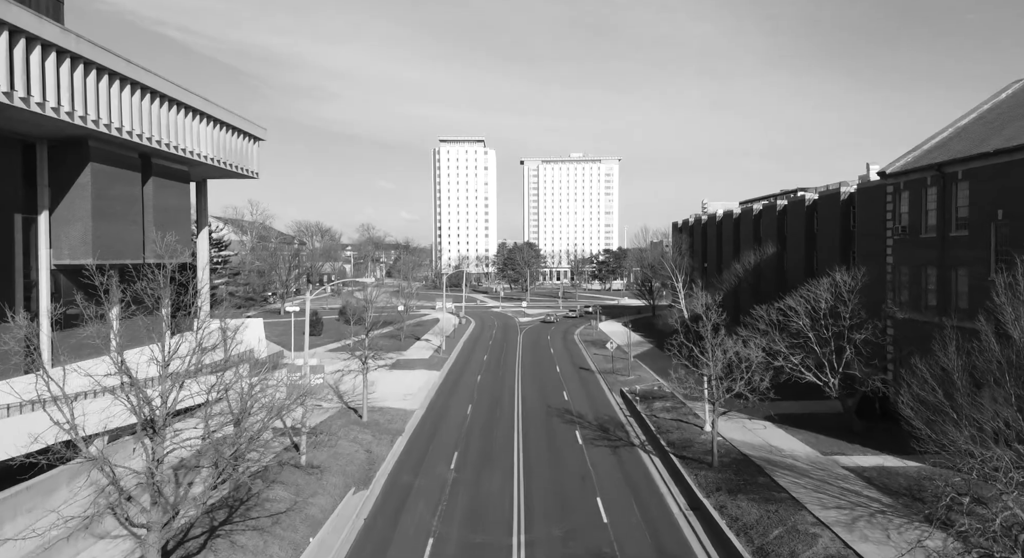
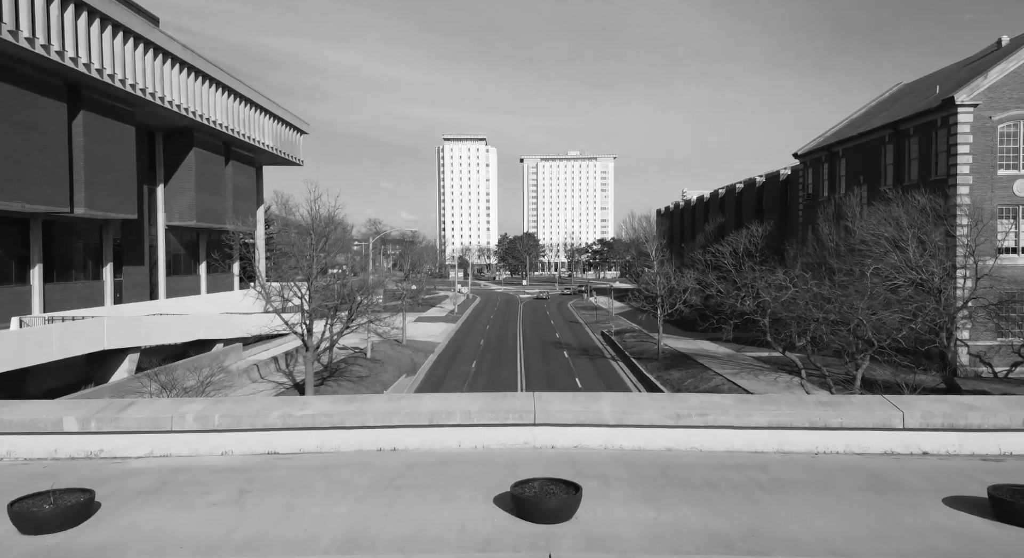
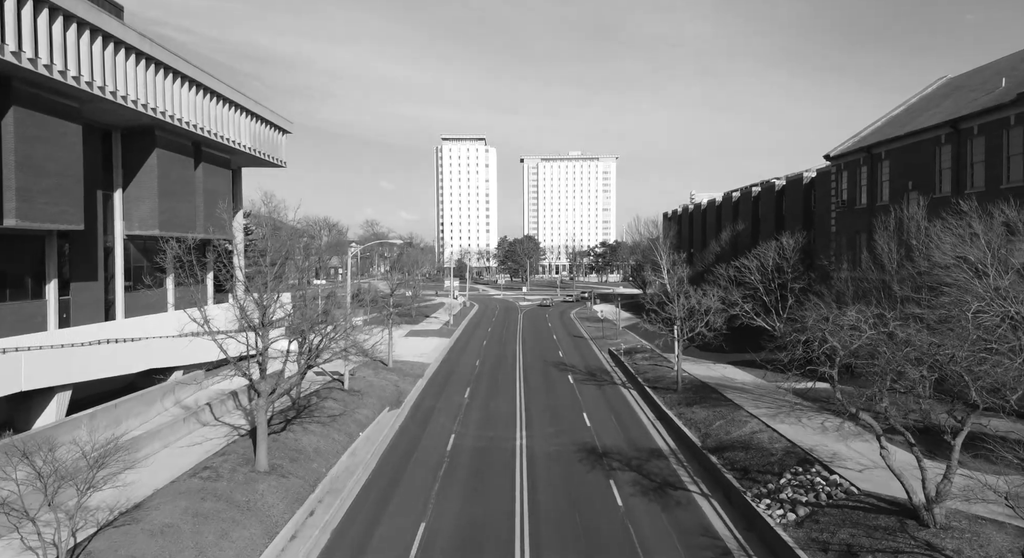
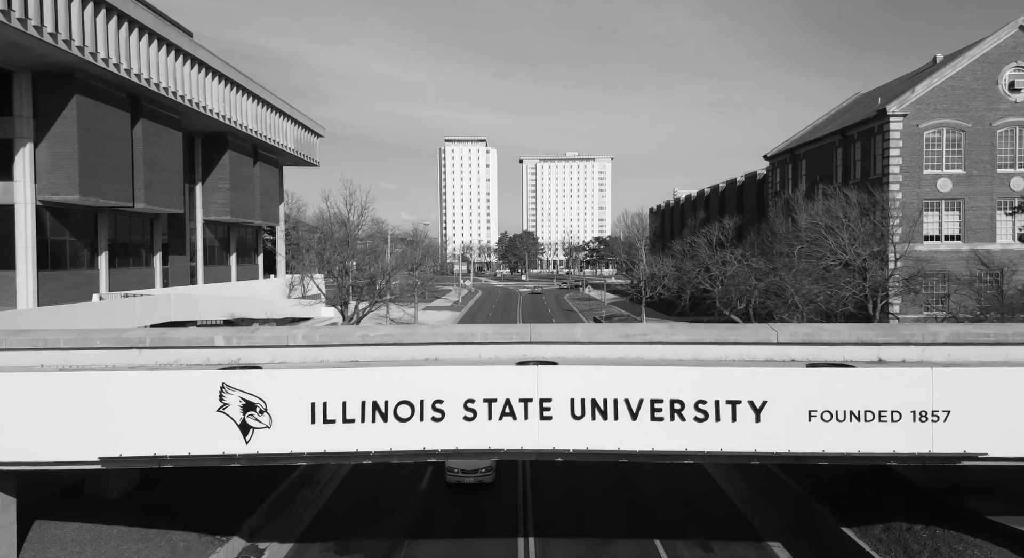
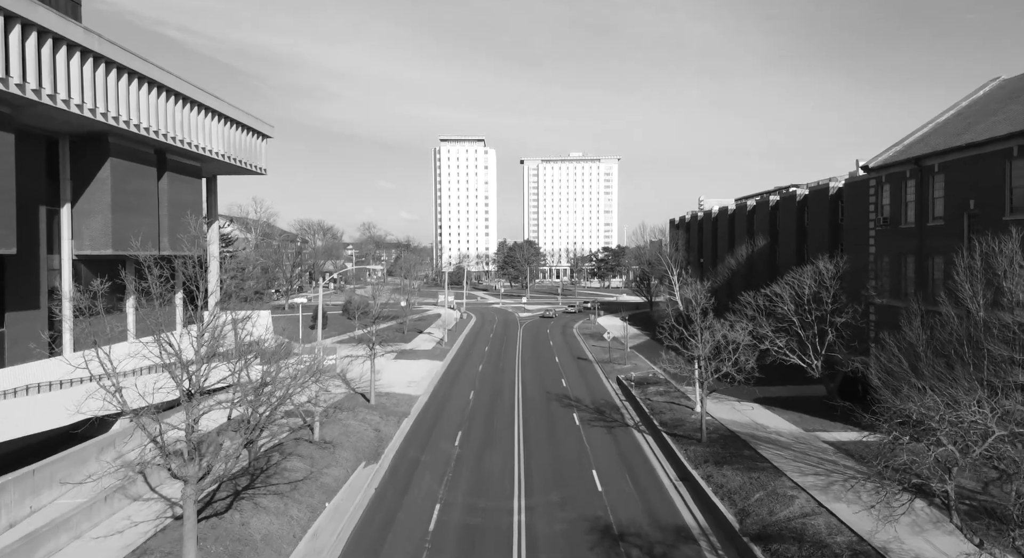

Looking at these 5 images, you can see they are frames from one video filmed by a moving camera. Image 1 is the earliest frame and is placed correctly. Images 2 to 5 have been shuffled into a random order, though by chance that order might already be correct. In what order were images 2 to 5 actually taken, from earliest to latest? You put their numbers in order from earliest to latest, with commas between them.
5, 3, 2, 4
